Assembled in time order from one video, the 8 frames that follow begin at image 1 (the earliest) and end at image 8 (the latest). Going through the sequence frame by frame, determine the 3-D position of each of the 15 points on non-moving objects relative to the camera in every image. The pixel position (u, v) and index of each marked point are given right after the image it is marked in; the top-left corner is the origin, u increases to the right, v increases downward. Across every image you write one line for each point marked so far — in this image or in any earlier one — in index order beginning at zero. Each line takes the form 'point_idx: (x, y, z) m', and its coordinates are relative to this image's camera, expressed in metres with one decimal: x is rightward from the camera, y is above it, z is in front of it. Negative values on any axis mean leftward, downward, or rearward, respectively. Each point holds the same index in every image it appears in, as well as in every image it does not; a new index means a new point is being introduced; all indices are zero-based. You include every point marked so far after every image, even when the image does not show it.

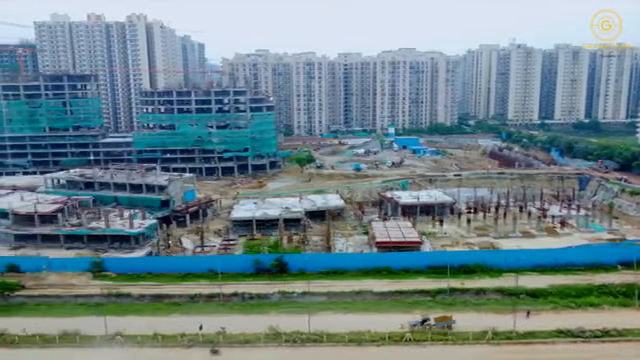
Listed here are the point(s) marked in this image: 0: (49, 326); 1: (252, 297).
0: (-6.4, -3.5, +16.5) m
1: (-1.9, -3.2, +19.3) m
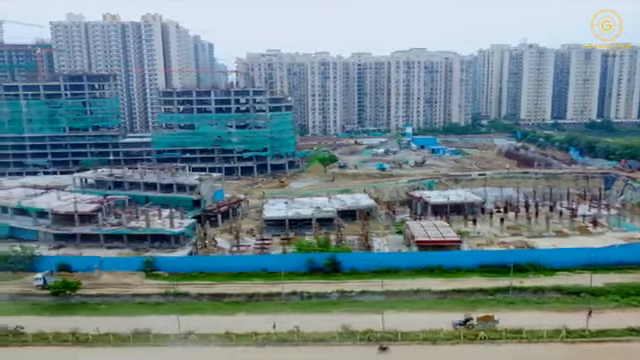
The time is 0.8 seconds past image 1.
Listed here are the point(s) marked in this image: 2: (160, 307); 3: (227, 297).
0: (-4.7, -3.4, +16.5) m
1: (-0.3, -3.2, +19.4) m
2: (-4.3, -3.4, +18.8) m
3: (-2.6, -3.3, +19.3) m
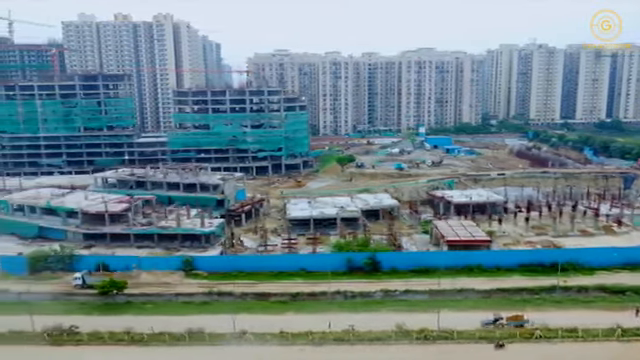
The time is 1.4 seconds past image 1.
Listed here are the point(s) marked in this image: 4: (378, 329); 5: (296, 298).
0: (-3.5, -3.4, +16.5) m
1: (+1.0, -3.2, +19.4) m
2: (-3.1, -3.4, +18.8) m
3: (-1.4, -3.2, +19.3) m
4: (+1.3, -3.4, +16.0) m
5: (-0.7, -3.3, +19.3) m
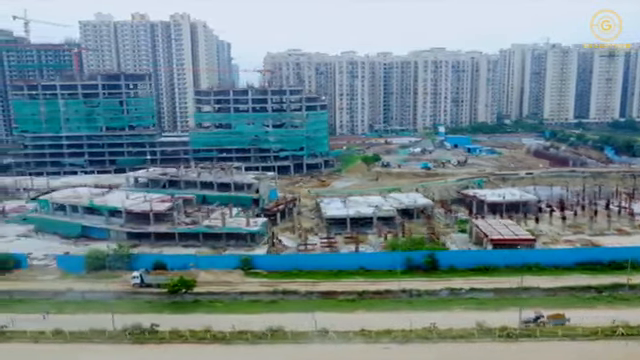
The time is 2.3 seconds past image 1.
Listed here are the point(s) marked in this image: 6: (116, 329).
0: (-1.6, -3.4, +16.5) m
1: (+2.8, -3.2, +19.4) m
2: (-1.2, -3.4, +18.8) m
3: (+0.5, -3.2, +19.4) m
4: (+3.2, -3.4, +16.0) m
5: (+1.2, -3.2, +19.3) m
6: (-4.8, -3.5, +16.3) m
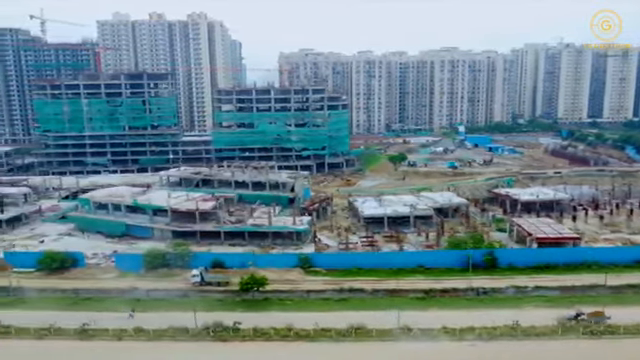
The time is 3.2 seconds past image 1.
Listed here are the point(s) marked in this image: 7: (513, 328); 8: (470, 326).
0: (+0.3, -3.3, +16.5) m
1: (+4.7, -3.1, +19.4) m
2: (+0.6, -3.3, +18.8) m
3: (+2.4, -3.2, +19.4) m
4: (+5.1, -3.3, +16.1) m
5: (+3.0, -3.2, +19.4) m
6: (-2.9, -3.4, +16.3) m
7: (+4.4, -3.4, +15.8) m
8: (+3.5, -3.4, +16.0) m
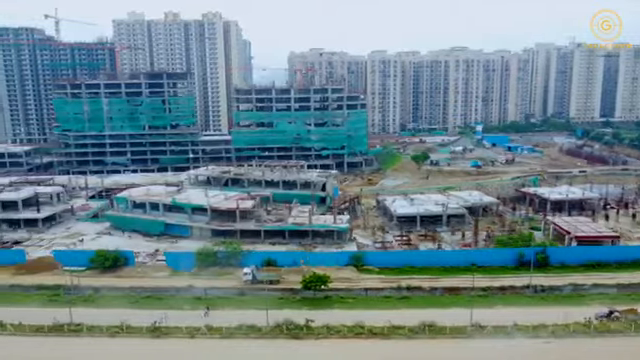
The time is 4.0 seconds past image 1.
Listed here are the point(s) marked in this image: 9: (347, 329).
0: (+1.9, -3.3, +16.5) m
1: (+6.3, -3.0, +19.5) m
2: (+2.3, -3.3, +18.8) m
3: (+4.0, -3.1, +19.4) m
4: (+6.7, -3.3, +16.1) m
5: (+4.7, -3.1, +19.4) m
6: (-1.2, -3.4, +16.3) m
7: (+6.0, -3.3, +15.8) m
8: (+5.1, -3.3, +16.1) m
9: (+0.6, -3.4, +16.0) m
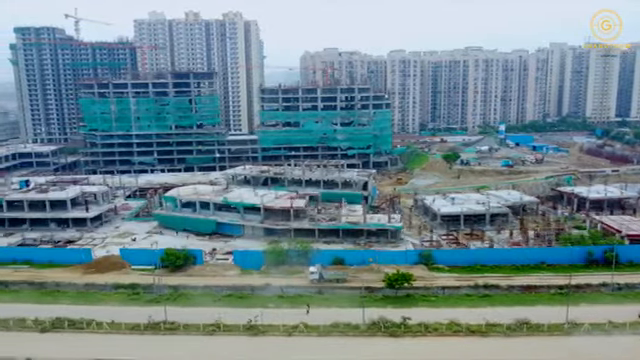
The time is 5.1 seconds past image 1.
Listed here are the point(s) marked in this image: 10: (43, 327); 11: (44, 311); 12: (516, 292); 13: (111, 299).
0: (+4.2, -3.2, +16.6) m
1: (+8.5, -3.0, +19.6) m
2: (+4.5, -3.2, +18.9) m
3: (+6.2, -3.1, +19.5) m
4: (+9.0, -3.2, +16.2) m
5: (+6.9, -3.1, +19.5) m
6: (+1.0, -3.3, +16.3) m
7: (+8.3, -3.3, +15.9) m
8: (+7.4, -3.3, +16.2) m
9: (+2.9, -3.4, +16.0) m
10: (-6.6, -3.5, +16.6) m
11: (-7.2, -3.4, +18.1) m
12: (+5.5, -3.1, +19.5) m
13: (-5.7, -3.3, +19.0) m
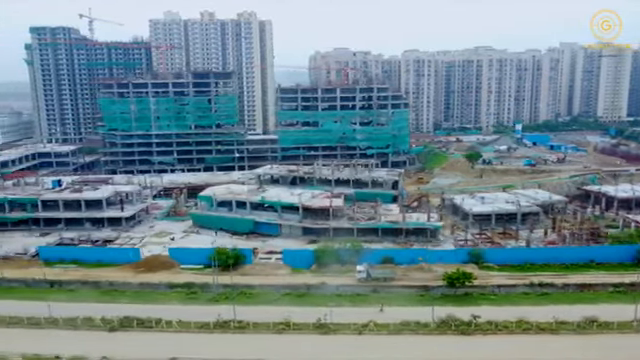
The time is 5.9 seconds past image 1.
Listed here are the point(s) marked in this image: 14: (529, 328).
0: (+5.8, -3.2, +16.7) m
1: (+10.2, -3.0, +19.7) m
2: (+6.1, -3.2, +19.0) m
3: (+7.8, -3.0, +19.6) m
4: (+10.6, -3.2, +16.3) m
5: (+8.5, -3.0, +19.6) m
6: (+2.7, -3.3, +16.4) m
7: (+9.9, -3.2, +16.0) m
8: (+9.0, -3.2, +16.2) m
9: (+4.5, -3.3, +16.1) m
10: (-5.0, -3.5, +16.7) m
11: (-5.6, -3.4, +18.2) m
12: (+7.1, -3.1, +19.6) m
13: (-4.1, -3.2, +19.1) m
14: (+5.0, -3.4, +16.0) m
